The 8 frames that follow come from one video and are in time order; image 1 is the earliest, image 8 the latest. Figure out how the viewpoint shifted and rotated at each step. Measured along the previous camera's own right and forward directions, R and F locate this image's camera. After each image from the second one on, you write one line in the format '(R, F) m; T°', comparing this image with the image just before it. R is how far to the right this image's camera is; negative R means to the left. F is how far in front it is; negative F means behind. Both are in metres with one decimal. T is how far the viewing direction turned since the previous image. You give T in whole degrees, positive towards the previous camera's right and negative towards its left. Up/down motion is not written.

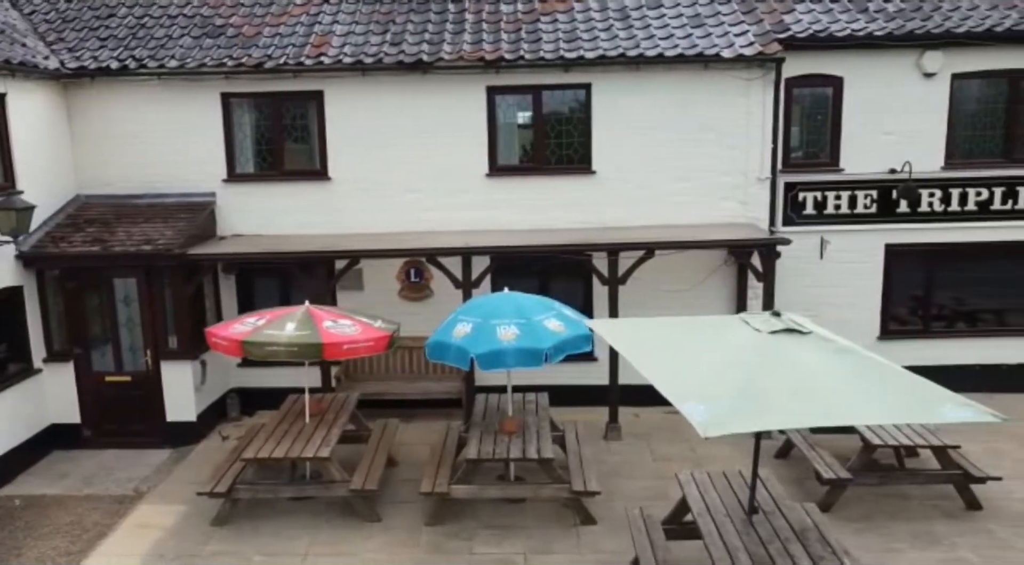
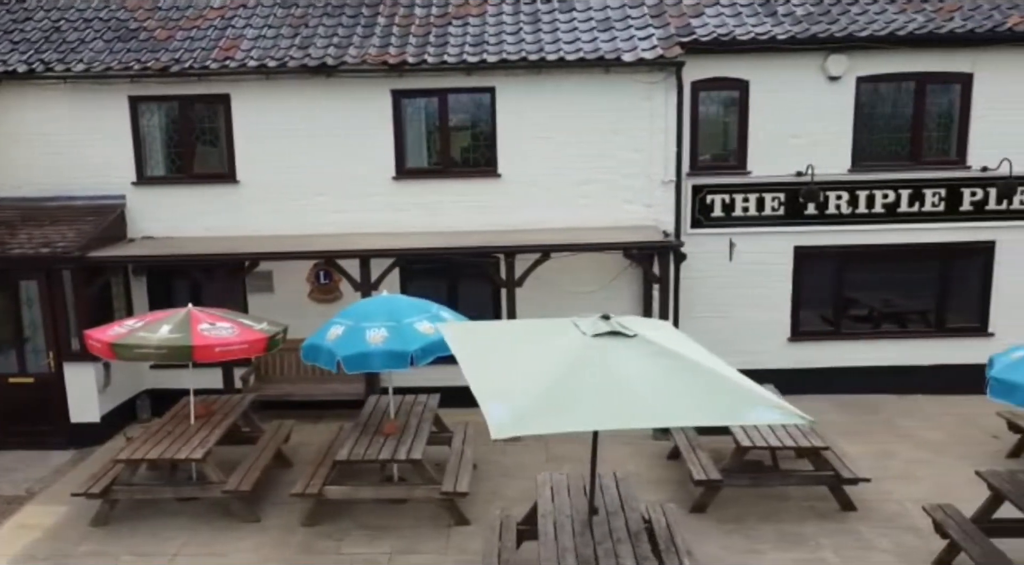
(+1.3, -0.1) m; 0°
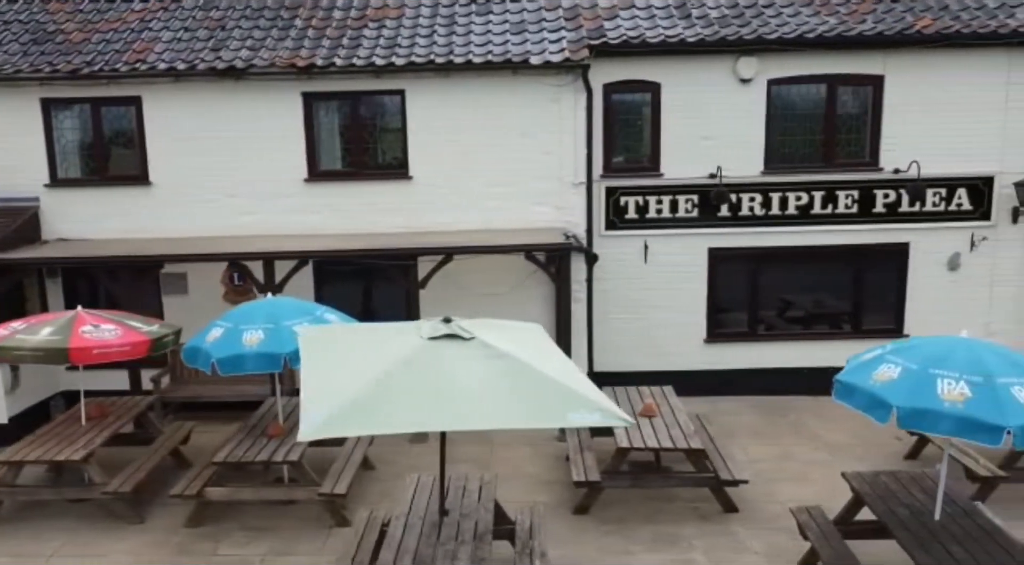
(+1.2, 0.0) m; 0°
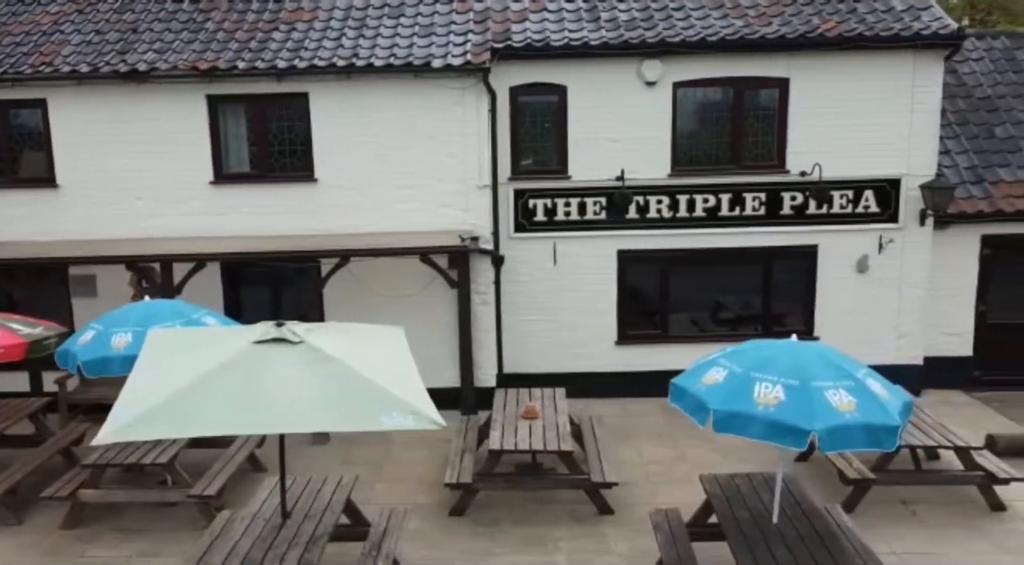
(+1.3, 0.0) m; 0°
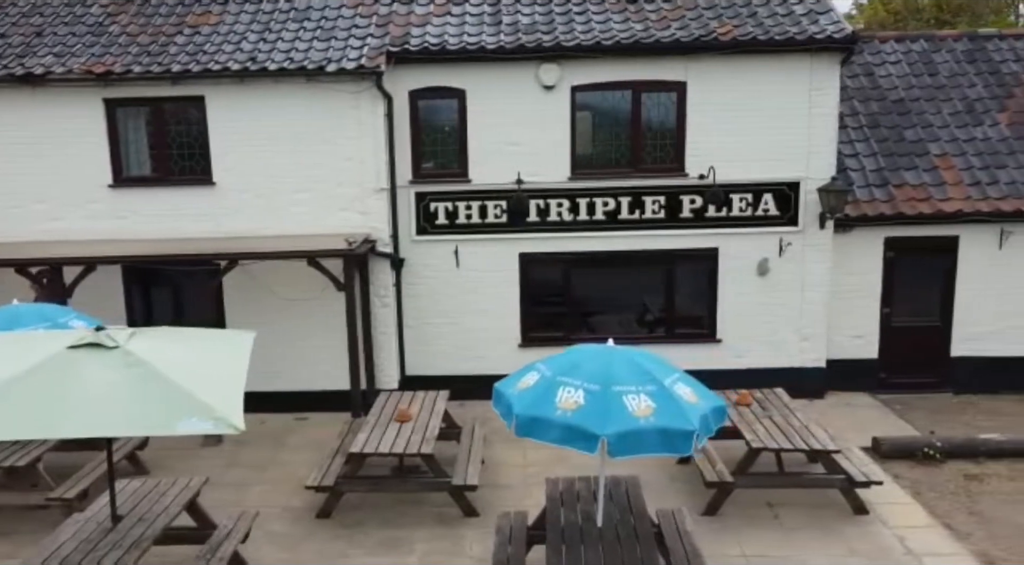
(+1.4, 0.0) m; 0°
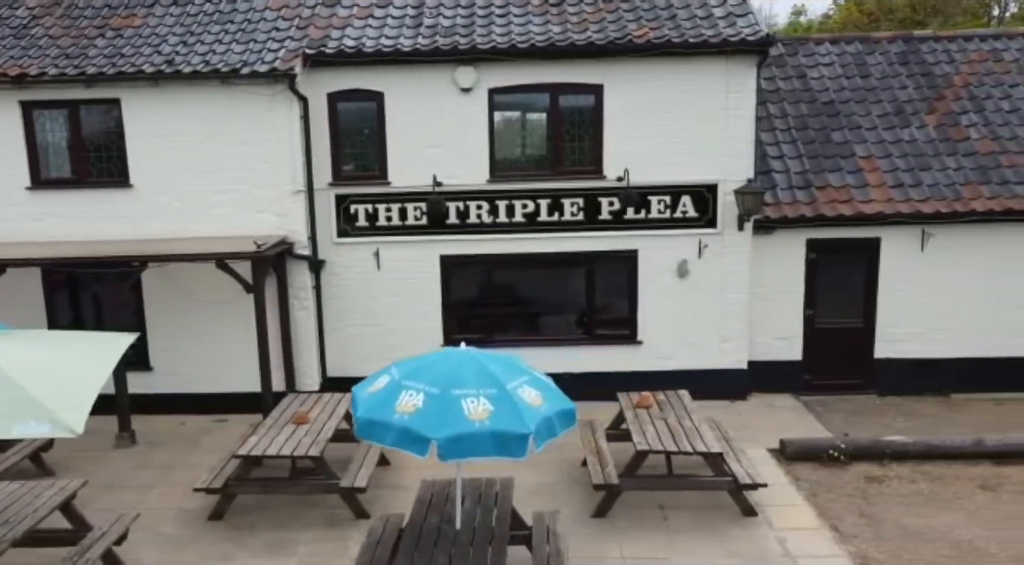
(+1.2, 0.0) m; 0°
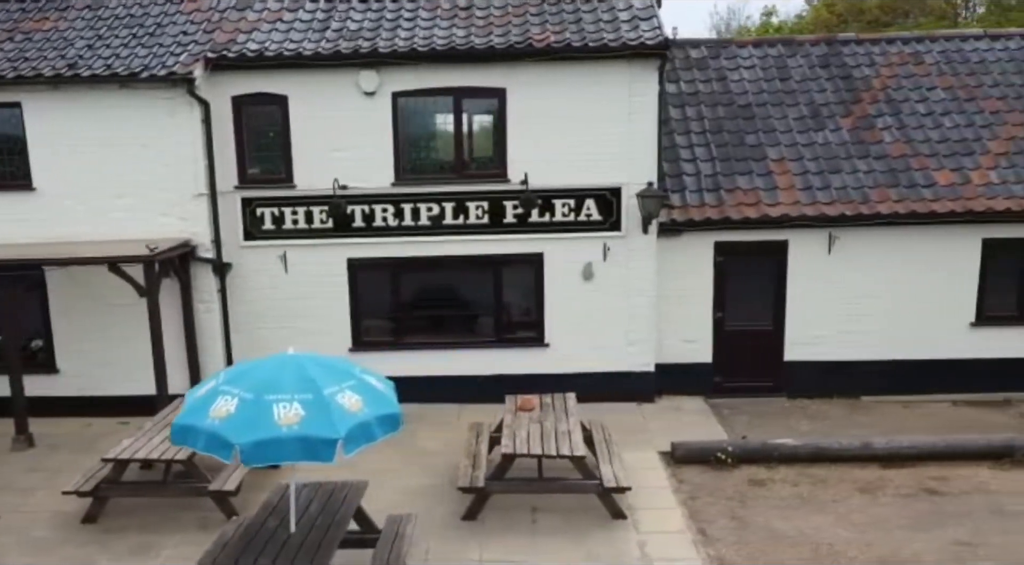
(+1.4, 0.0) m; 0°
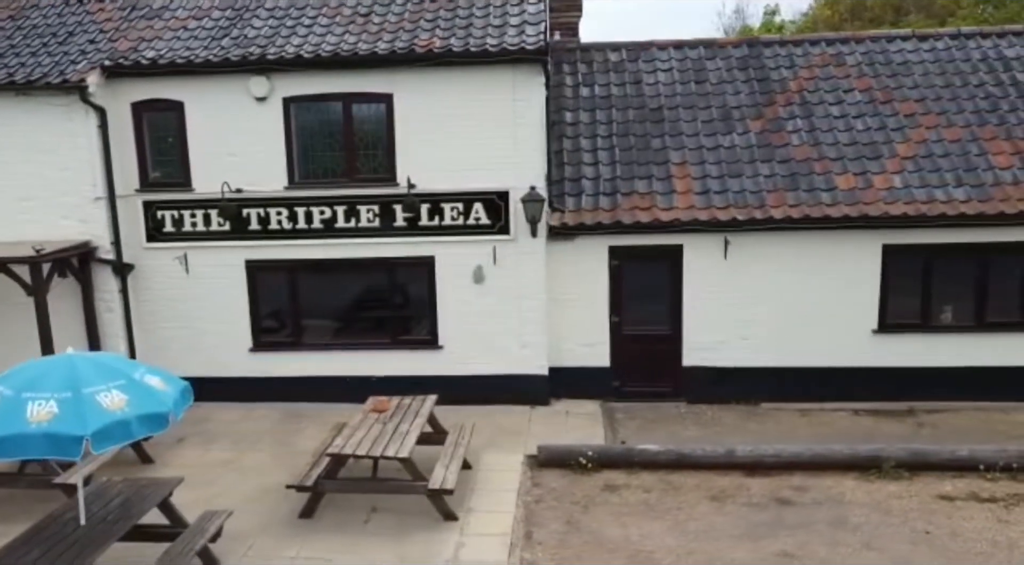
(+2.2, 0.0) m; -3°
